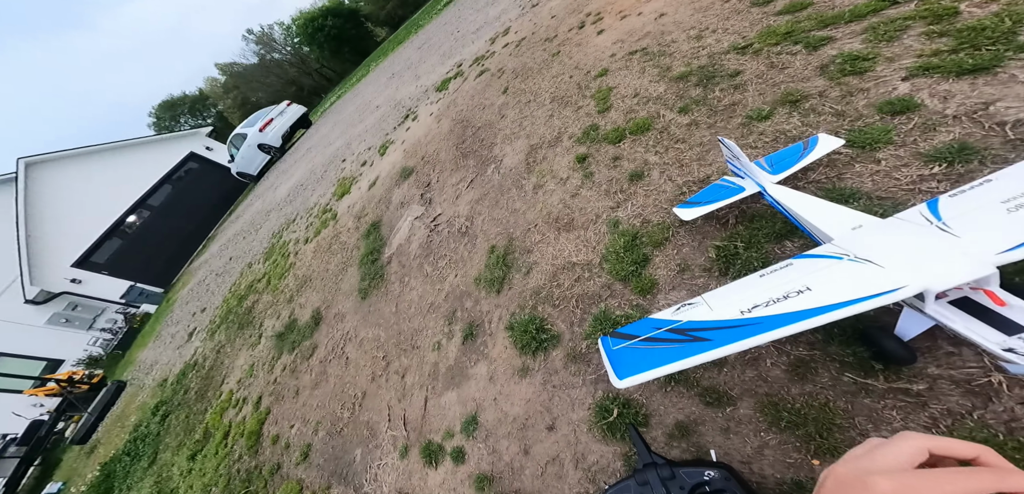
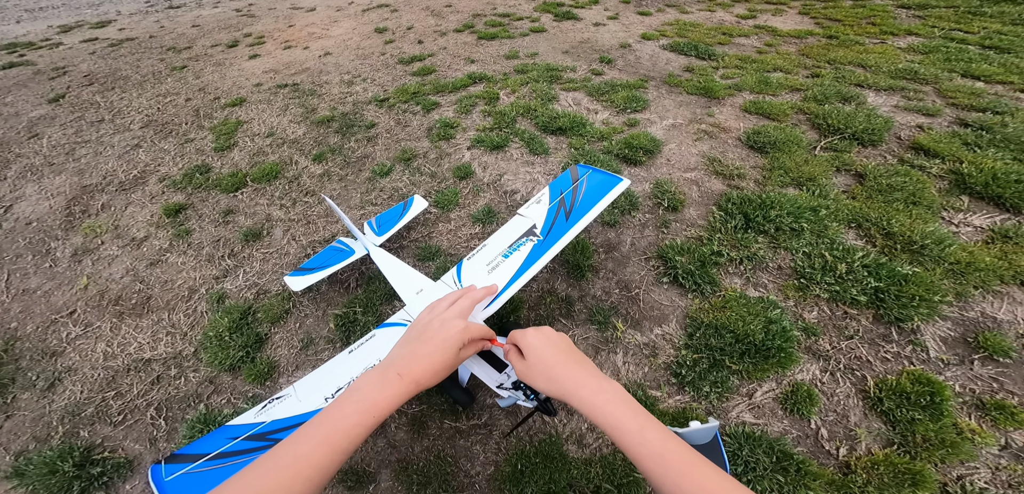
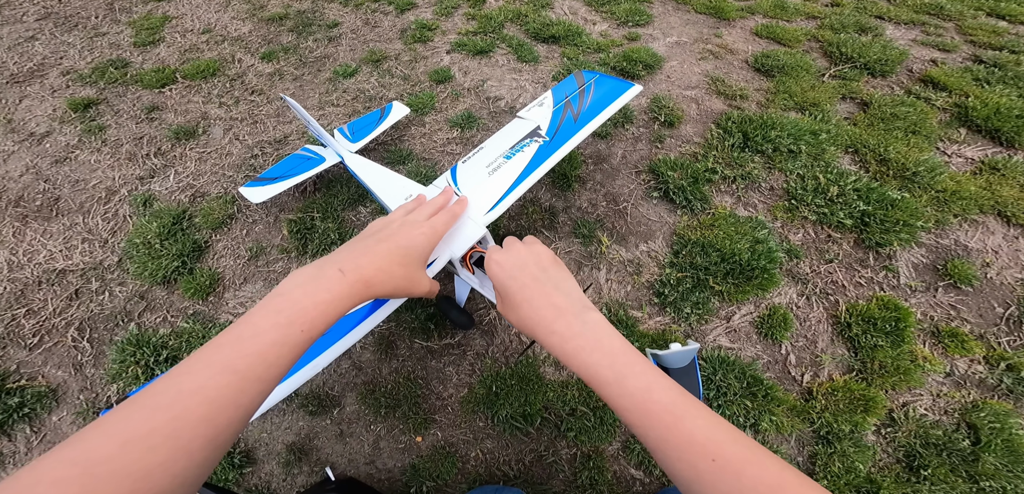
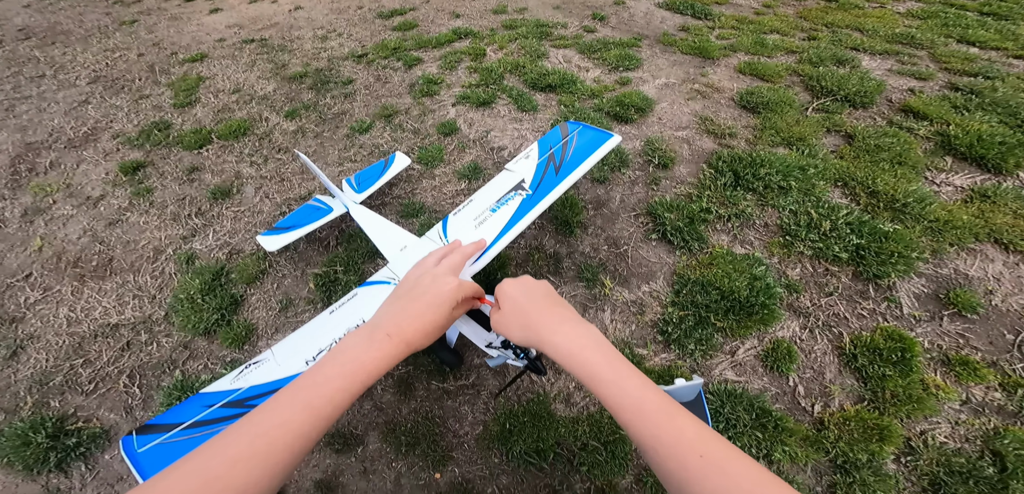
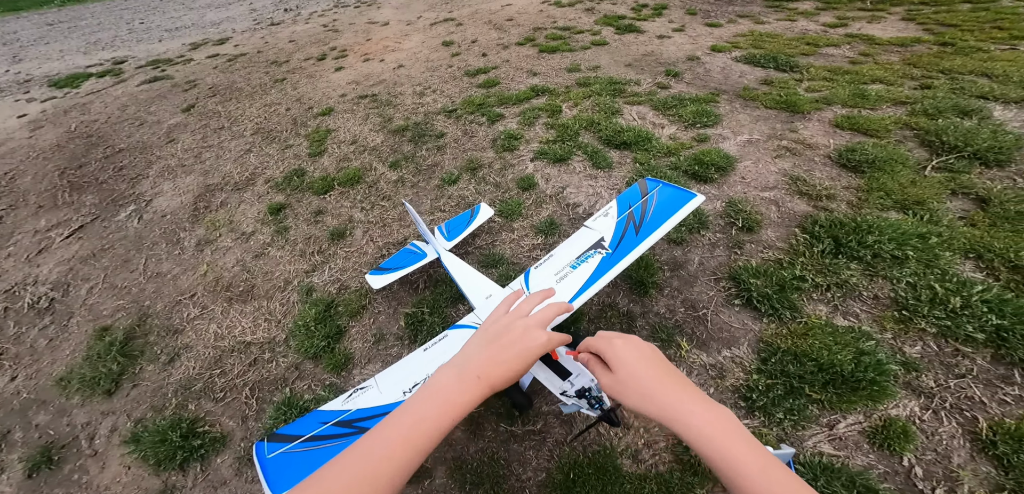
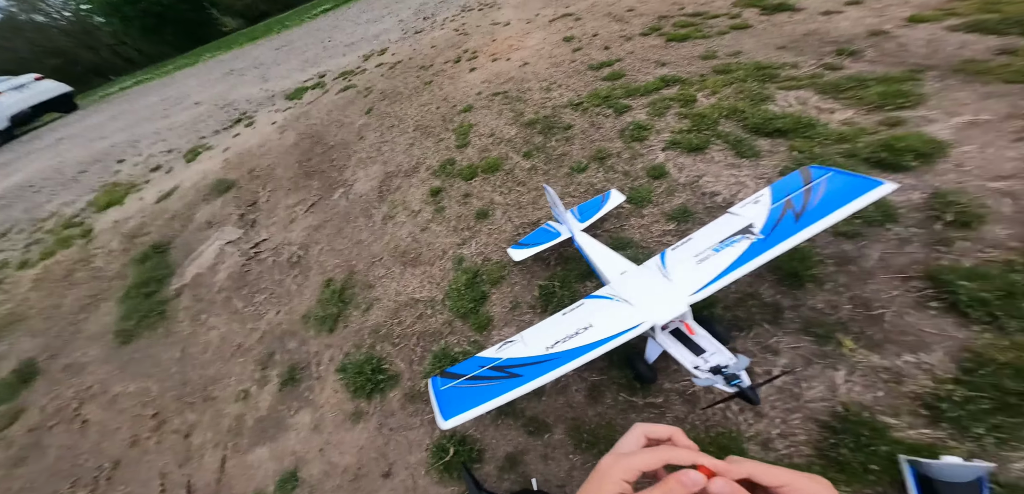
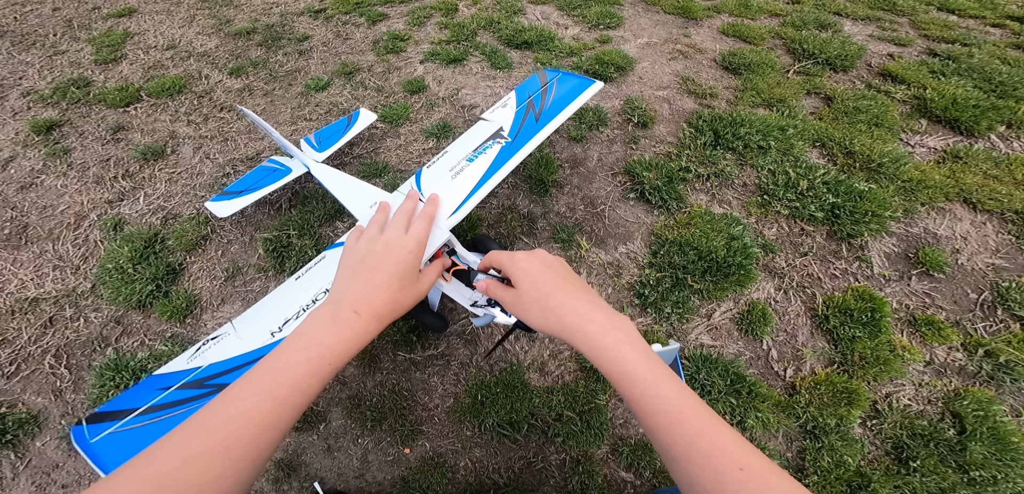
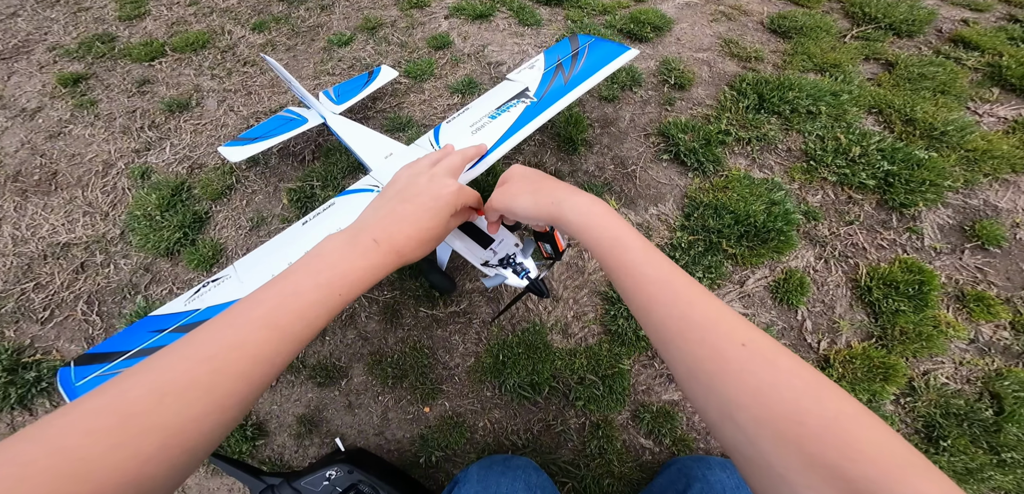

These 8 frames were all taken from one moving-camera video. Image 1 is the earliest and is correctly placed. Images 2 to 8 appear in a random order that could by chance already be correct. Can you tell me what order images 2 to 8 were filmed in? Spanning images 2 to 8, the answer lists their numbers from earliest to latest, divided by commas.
6, 5, 2, 4, 8, 7, 3
